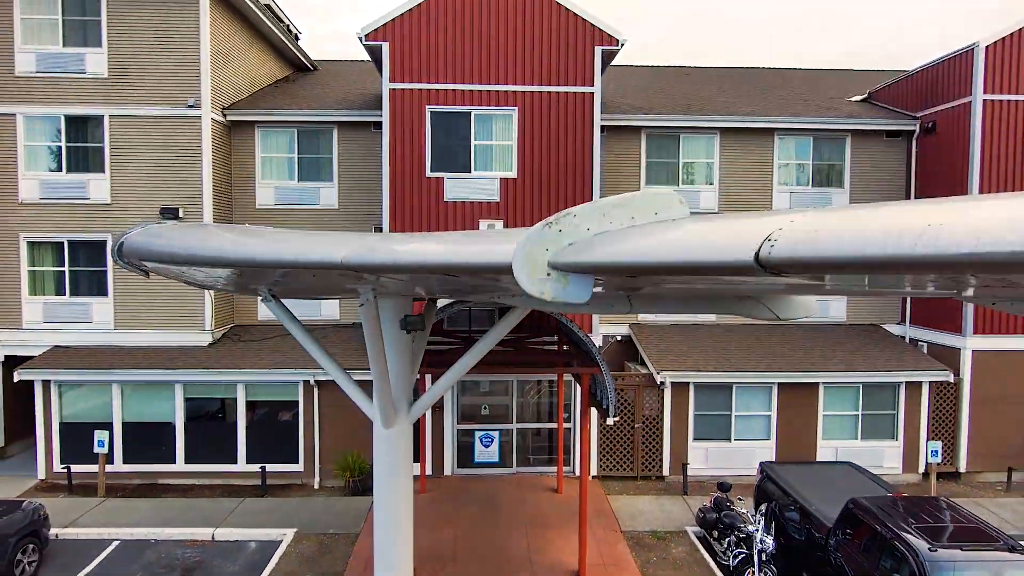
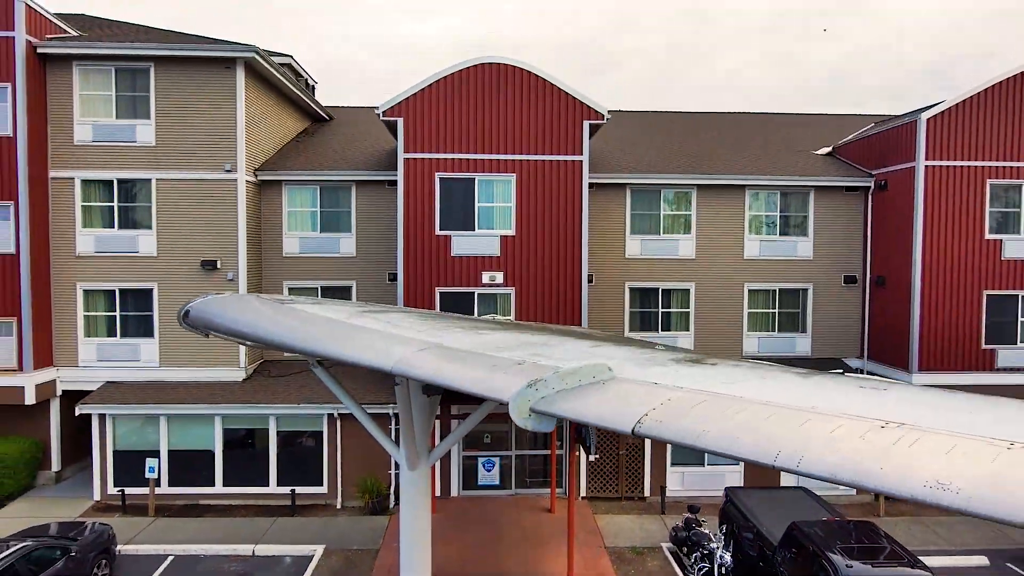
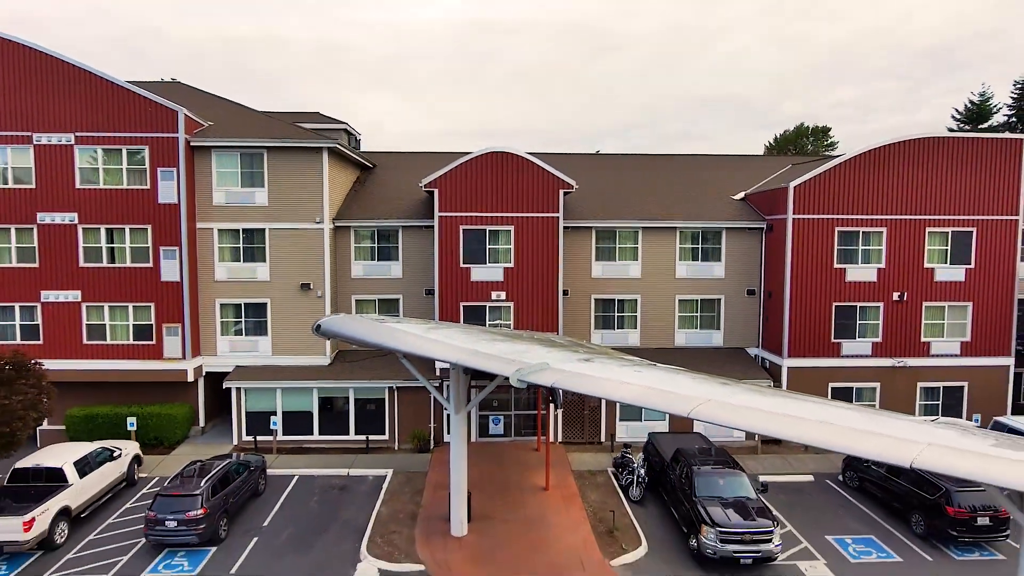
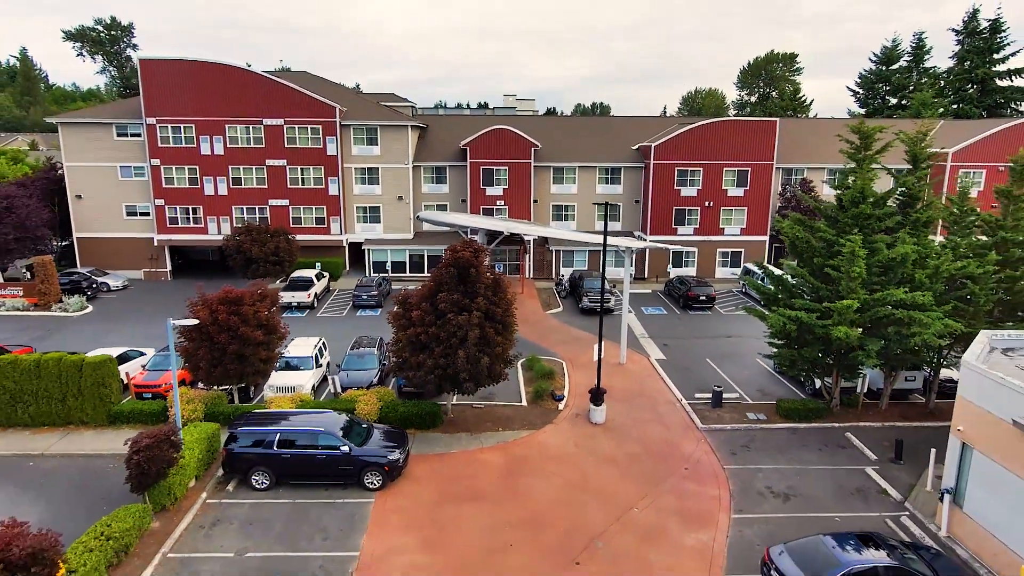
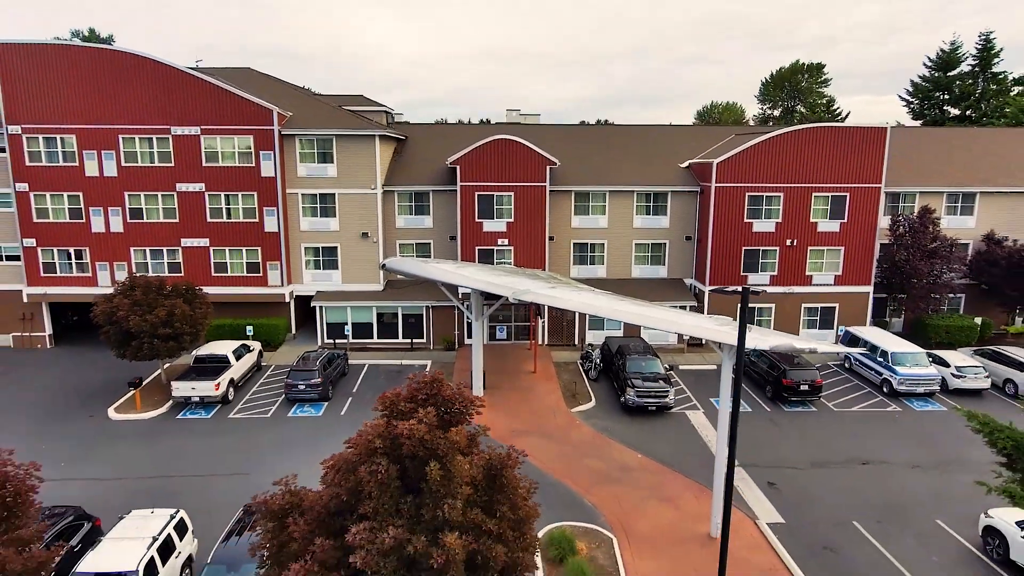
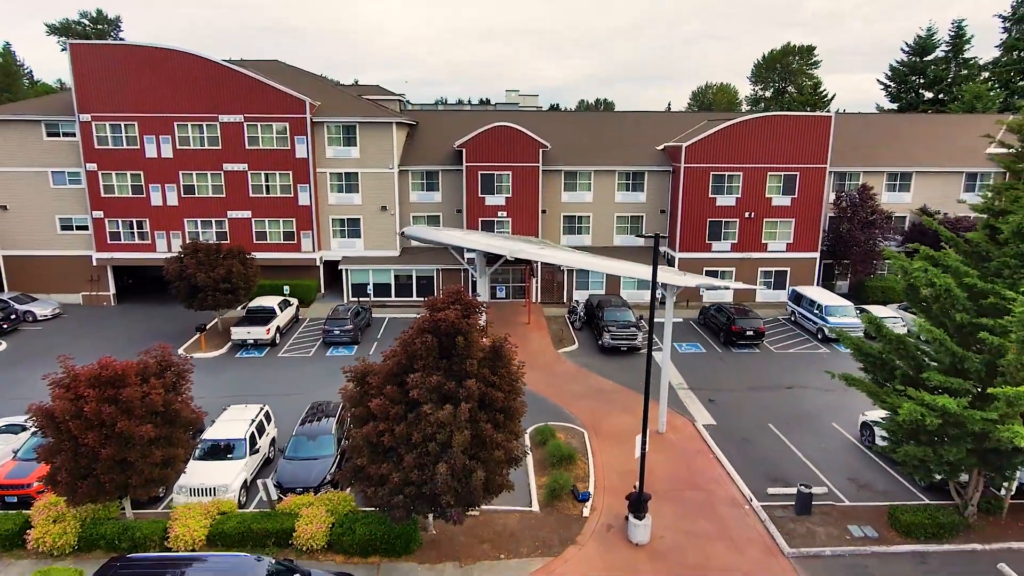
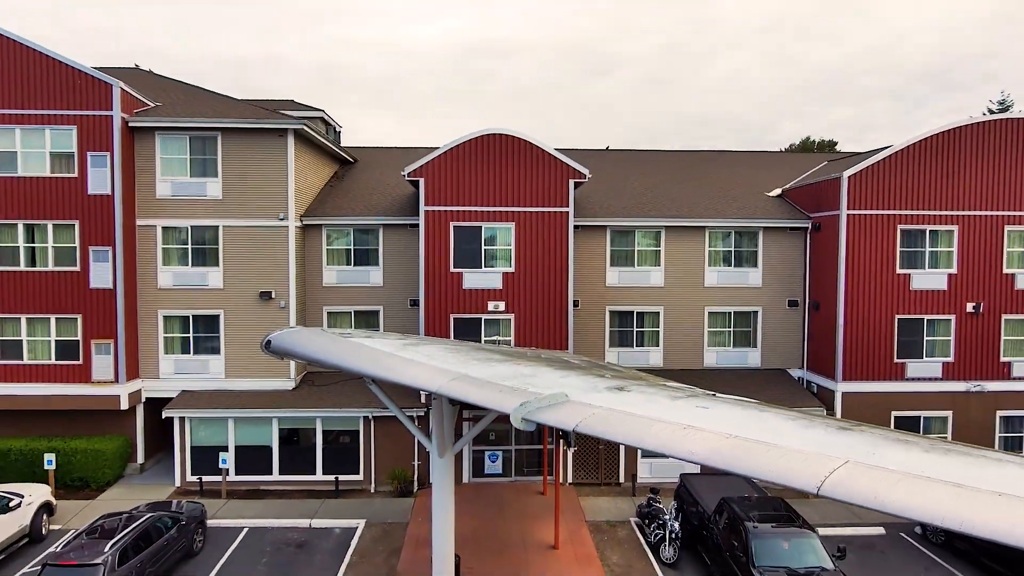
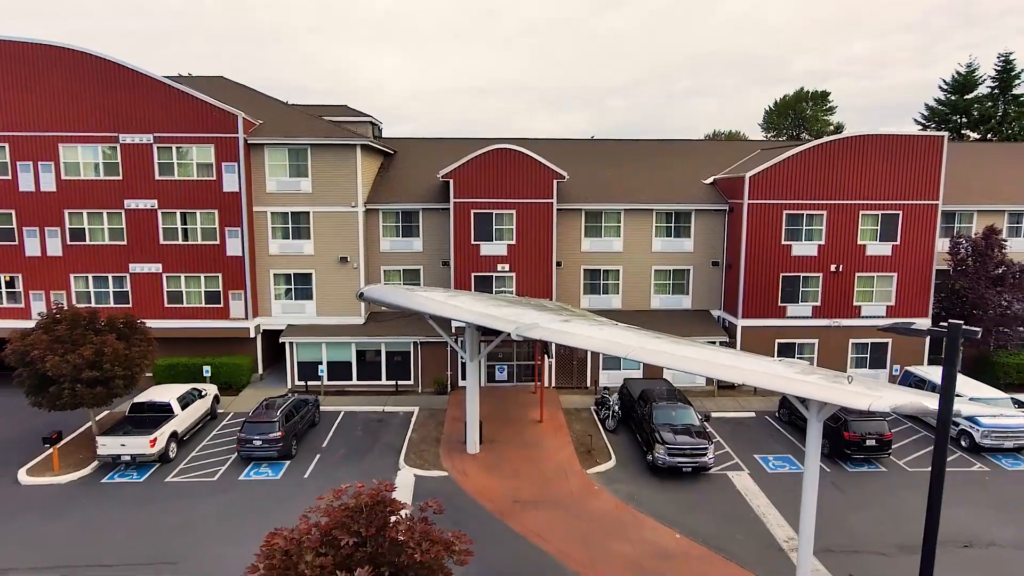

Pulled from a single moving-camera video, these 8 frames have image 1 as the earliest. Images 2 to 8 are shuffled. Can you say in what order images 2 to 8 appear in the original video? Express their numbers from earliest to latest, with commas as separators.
2, 7, 3, 8, 5, 6, 4
